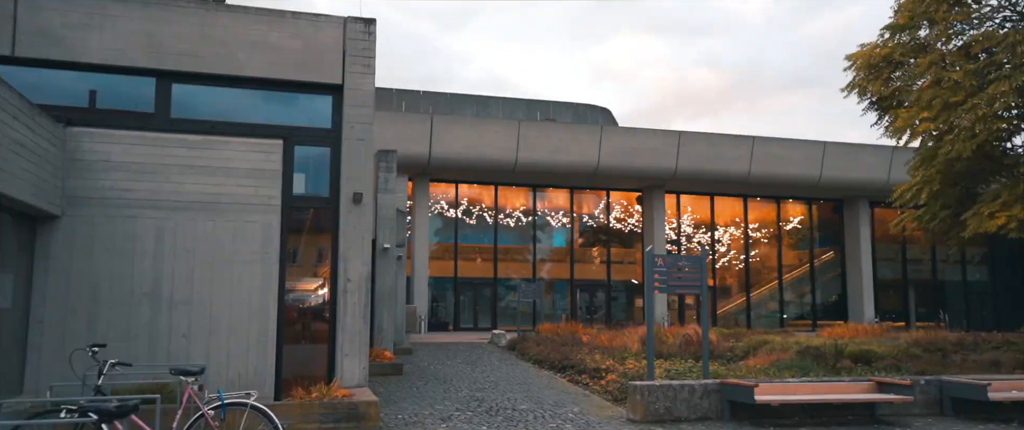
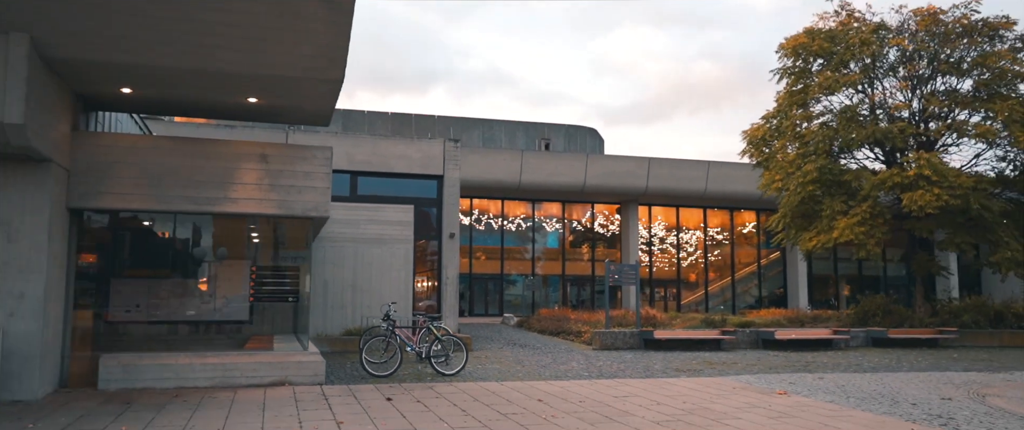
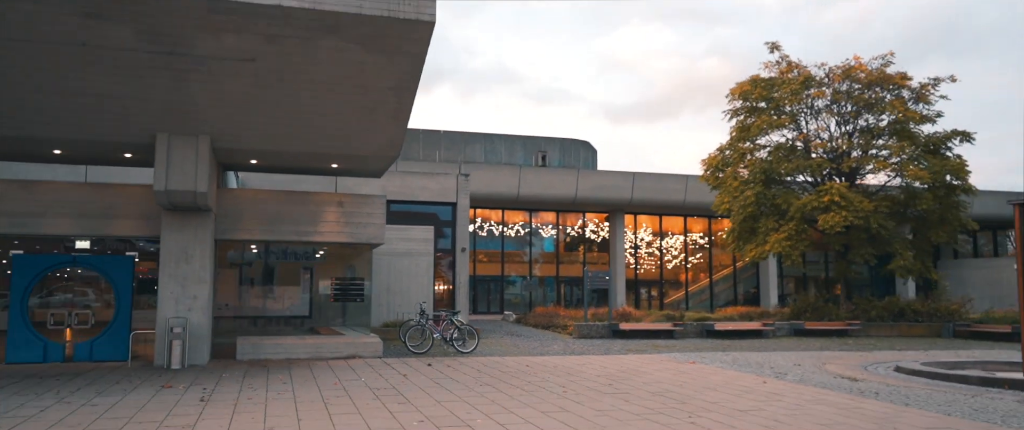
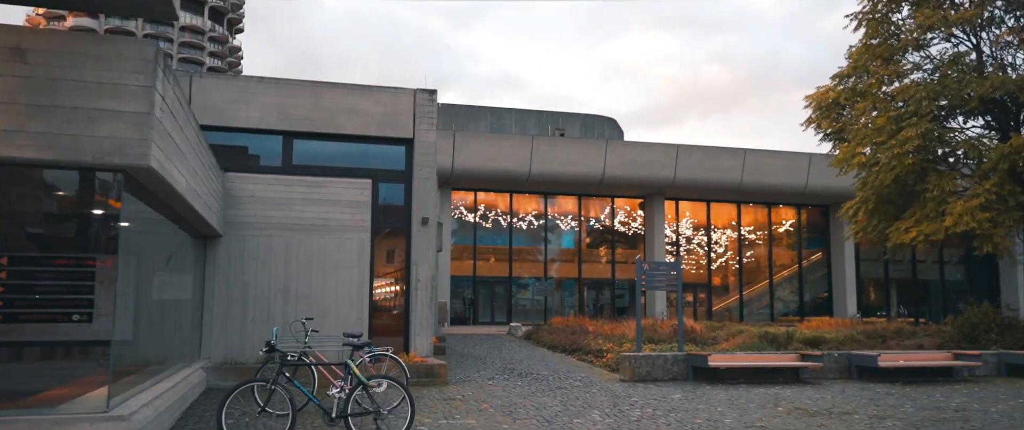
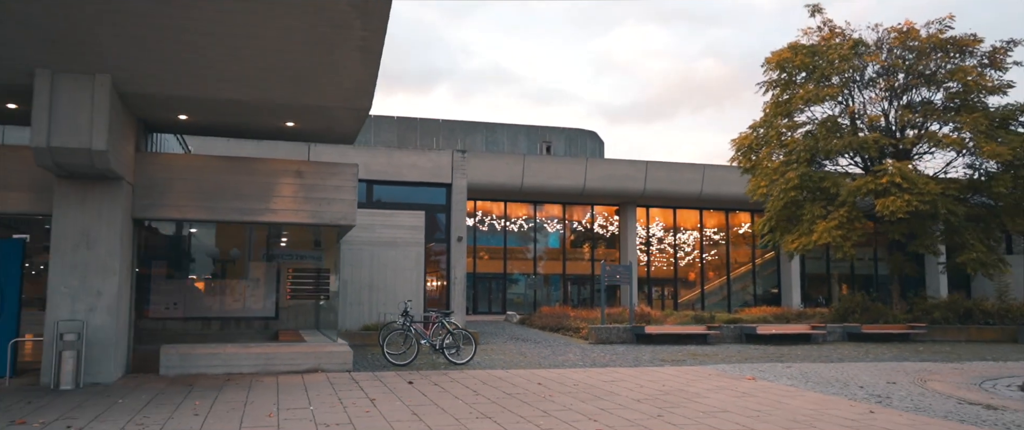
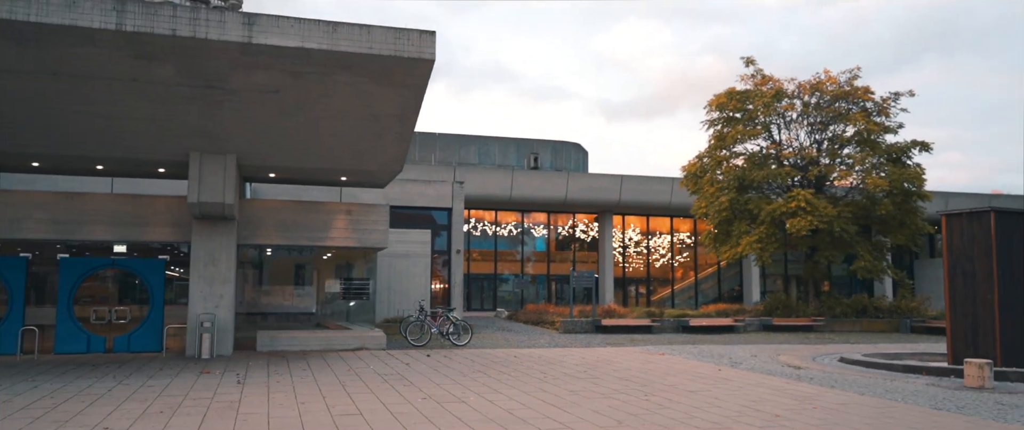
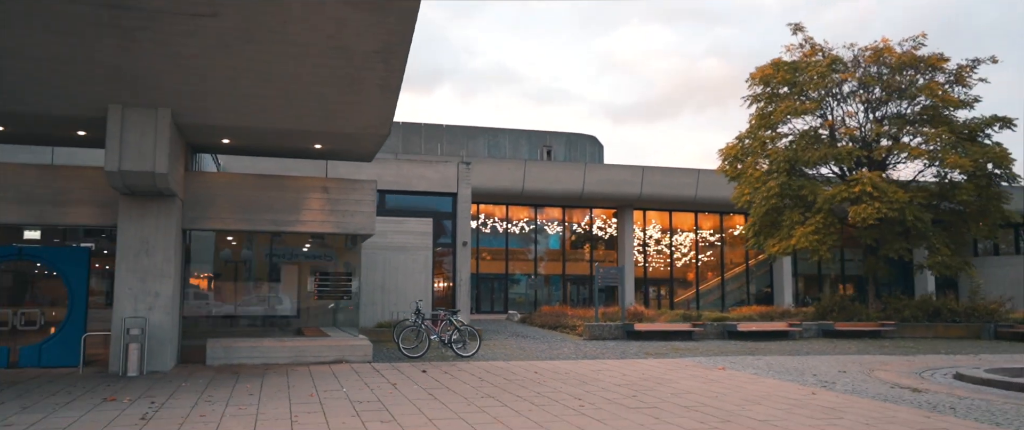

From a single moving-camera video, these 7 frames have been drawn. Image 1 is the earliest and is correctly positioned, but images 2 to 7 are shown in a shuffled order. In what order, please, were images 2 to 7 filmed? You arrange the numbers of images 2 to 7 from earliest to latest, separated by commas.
4, 2, 5, 7, 3, 6
